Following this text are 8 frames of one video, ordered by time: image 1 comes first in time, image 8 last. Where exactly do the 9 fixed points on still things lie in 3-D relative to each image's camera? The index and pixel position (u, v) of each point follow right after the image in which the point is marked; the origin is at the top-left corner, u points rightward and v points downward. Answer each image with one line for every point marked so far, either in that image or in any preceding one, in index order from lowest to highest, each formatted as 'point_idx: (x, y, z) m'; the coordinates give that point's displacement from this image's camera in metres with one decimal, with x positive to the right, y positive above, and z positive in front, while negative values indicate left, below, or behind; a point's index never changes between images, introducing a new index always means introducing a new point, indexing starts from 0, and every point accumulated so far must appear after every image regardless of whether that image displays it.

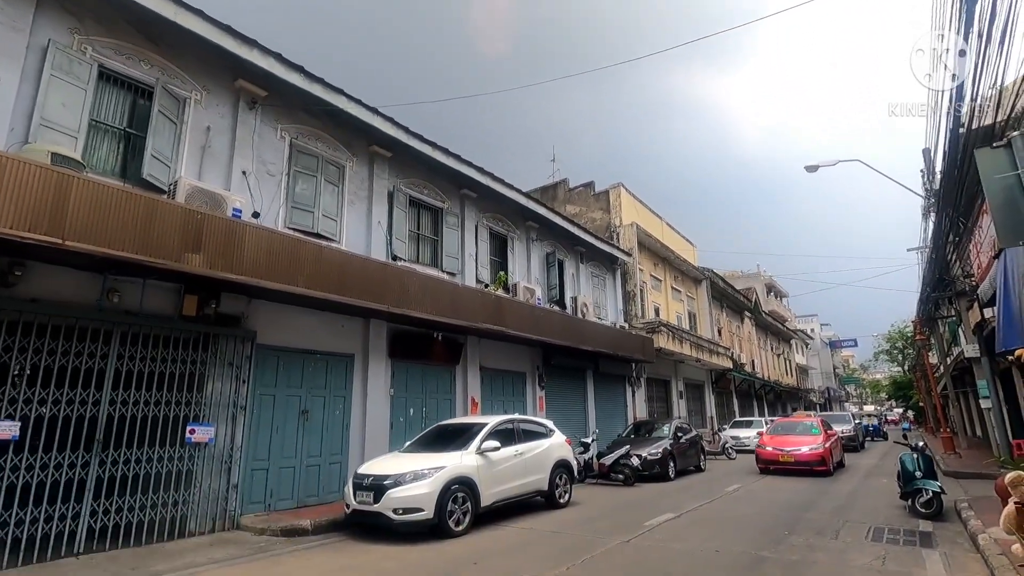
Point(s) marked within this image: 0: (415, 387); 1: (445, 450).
0: (-2.0, -2.0, +11.0) m
1: (-1.0, -2.4, +8.1) m
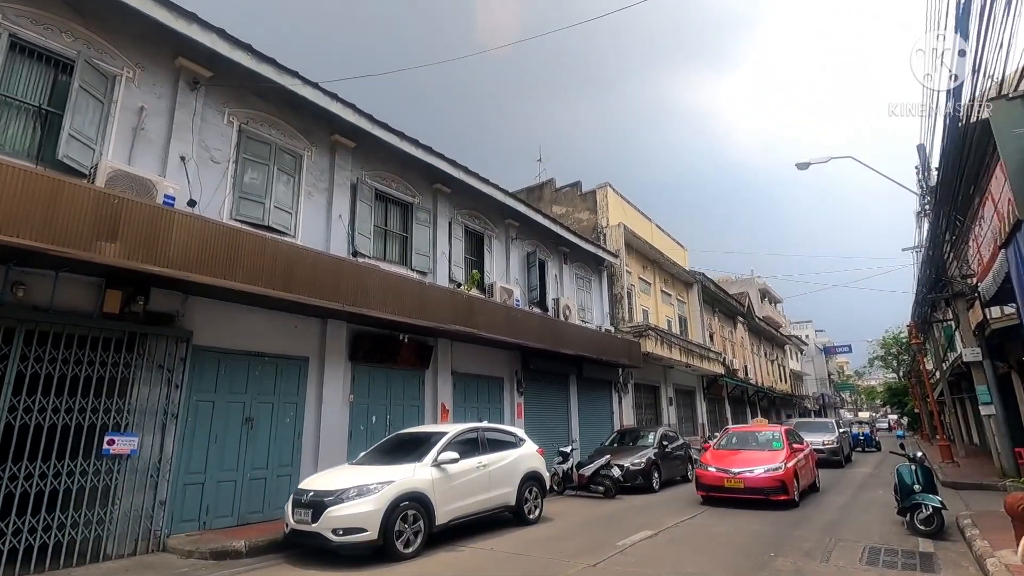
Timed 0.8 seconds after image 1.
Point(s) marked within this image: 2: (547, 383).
0: (-2.6, -2.0, +10.3) m
1: (-1.6, -2.4, +7.3) m
2: (+1.0, -2.7, +14.9) m
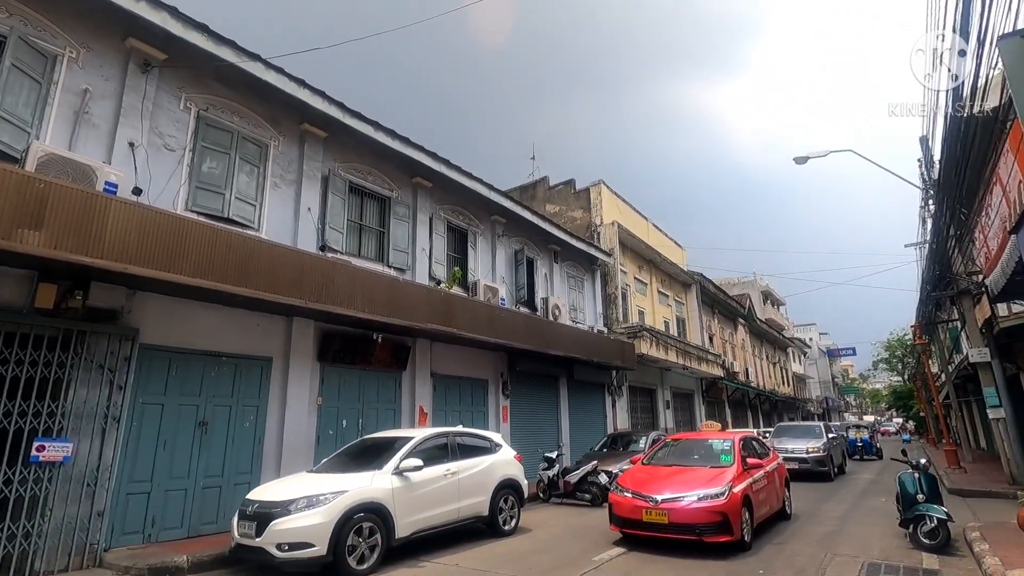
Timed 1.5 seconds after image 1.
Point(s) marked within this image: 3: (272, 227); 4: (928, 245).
0: (-2.9, -1.9, +9.7) m
1: (-2.0, -2.3, +6.8) m
2: (+0.6, -2.6, +14.4) m
3: (-4.0, +1.0, +9.1) m
4: (+10.6, +1.1, +13.7) m
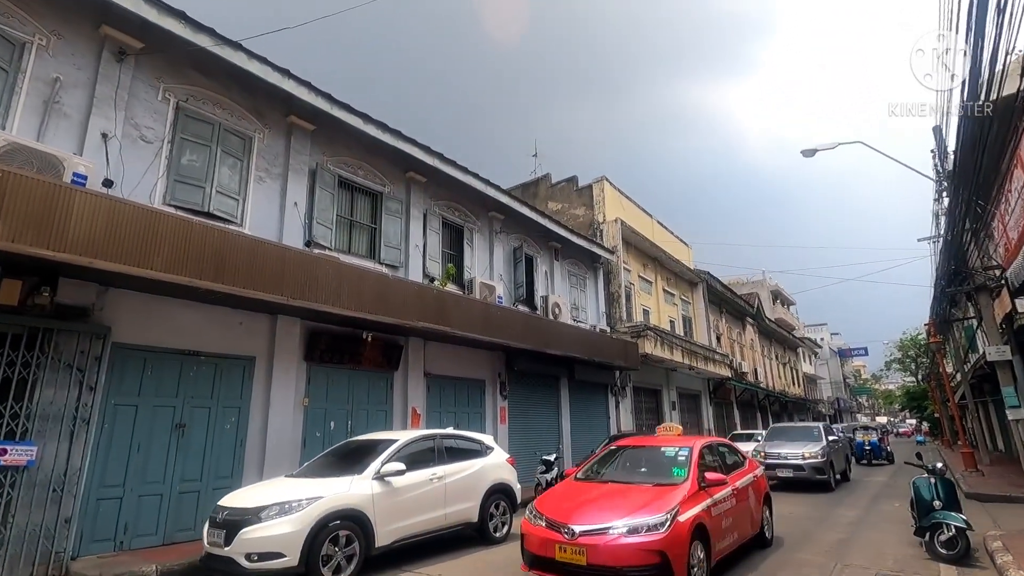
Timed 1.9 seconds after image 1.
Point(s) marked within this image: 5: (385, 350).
0: (-3.0, -1.9, +9.4) m
1: (-2.1, -2.2, +6.5) m
2: (+0.6, -2.6, +14.0) m
3: (-4.2, +1.1, +8.8) m
4: (+10.5, +1.2, +13.2) m
5: (-2.4, -1.2, +10.1) m
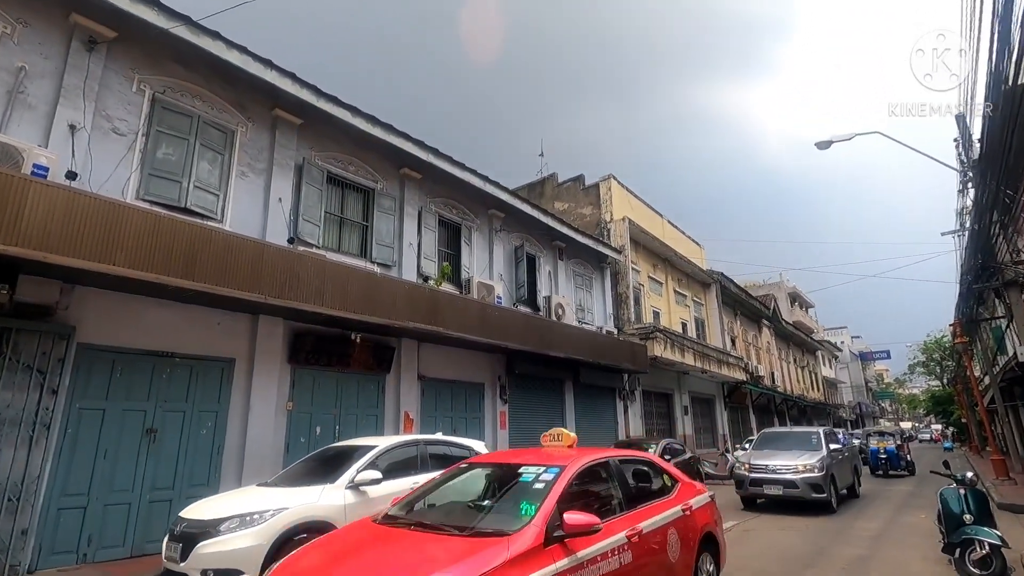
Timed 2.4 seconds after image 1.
0: (-3.1, -1.9, +9.0) m
1: (-2.3, -2.2, +6.0) m
2: (+0.6, -2.6, +13.5) m
3: (-4.3, +1.1, +8.4) m
4: (+10.5, +1.3, +12.4) m
5: (-2.5, -1.2, +9.7) m
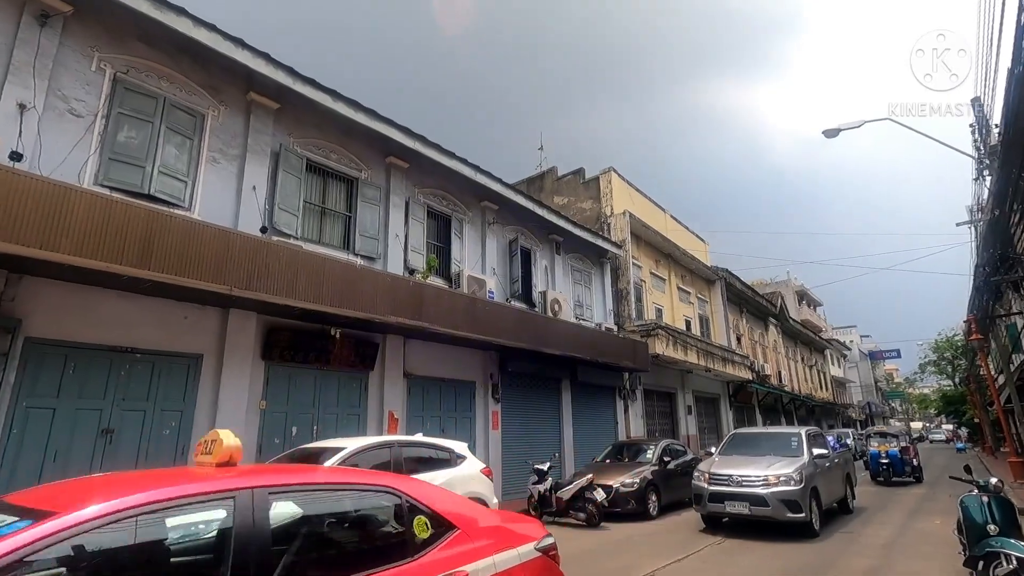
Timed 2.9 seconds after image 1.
0: (-3.3, -1.7, +8.5) m
1: (-2.5, -2.1, +5.6) m
2: (+0.5, -2.4, +13.0) m
3: (-4.5, +1.2, +8.0) m
4: (+10.3, +1.4, +11.8) m
5: (-2.6, -1.0, +9.3) m
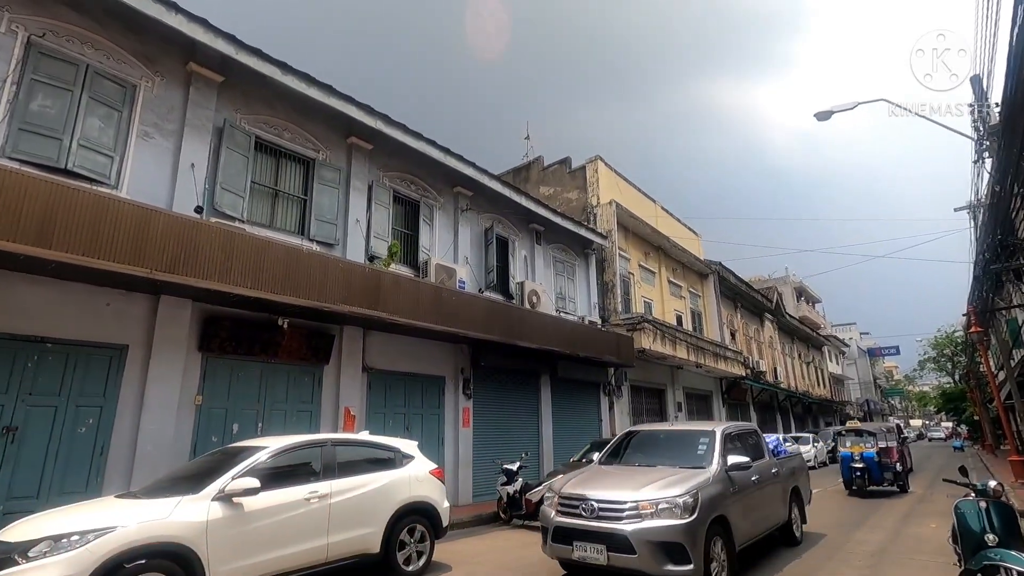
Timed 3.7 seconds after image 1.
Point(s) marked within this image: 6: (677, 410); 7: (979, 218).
0: (-3.9, -1.5, +7.9) m
1: (-3.1, -1.9, +4.9) m
2: (-0.1, -2.2, +12.4) m
3: (-5.1, +1.4, +7.3) m
4: (+9.8, +1.6, +11.1) m
5: (-3.2, -0.8, +8.6) m
6: (+6.0, -4.4, +19.6) m
7: (+10.4, +1.7, +12.0) m
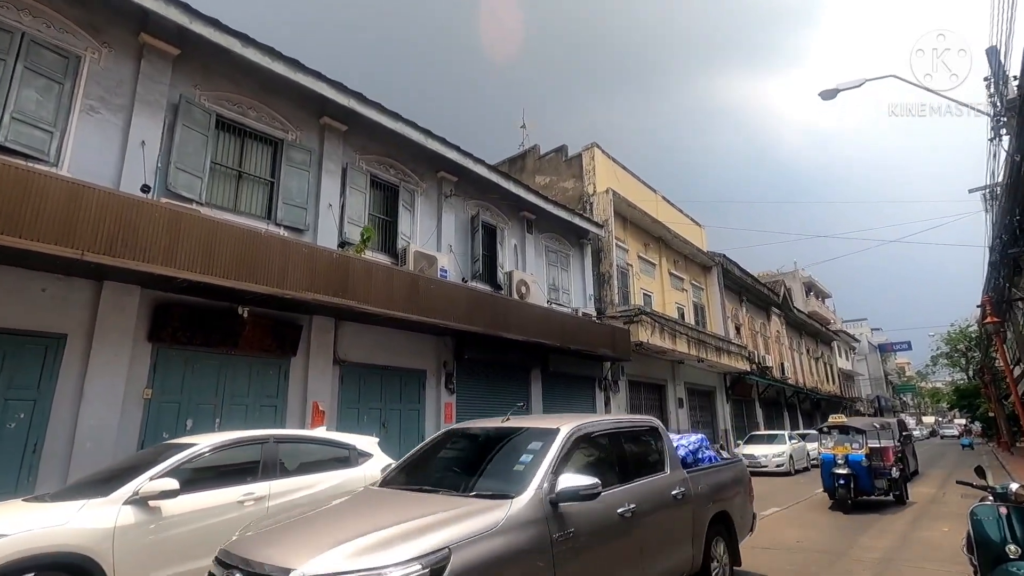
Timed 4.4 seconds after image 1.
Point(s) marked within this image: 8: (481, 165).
0: (-4.2, -1.3, +7.4) m
1: (-3.5, -1.7, +4.4) m
2: (-0.3, -2.0, +11.8) m
3: (-5.4, +1.6, +6.8) m
4: (+9.4, +1.9, +10.4) m
5: (-3.6, -0.6, +8.1) m
6: (+5.9, -4.1, +19.0) m
7: (+10.1, +1.9, +11.3) m
8: (-0.7, +2.7, +12.0) m
